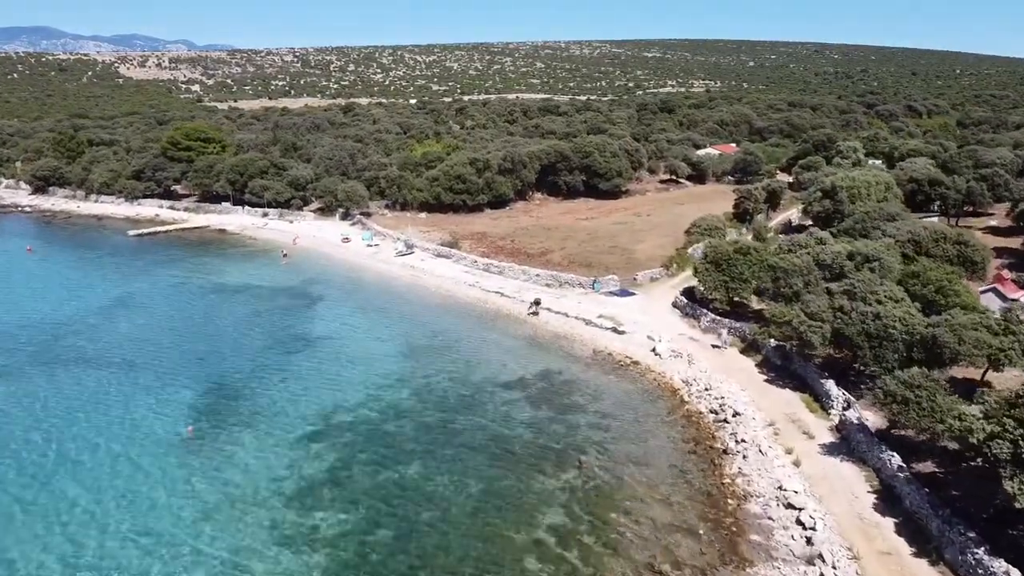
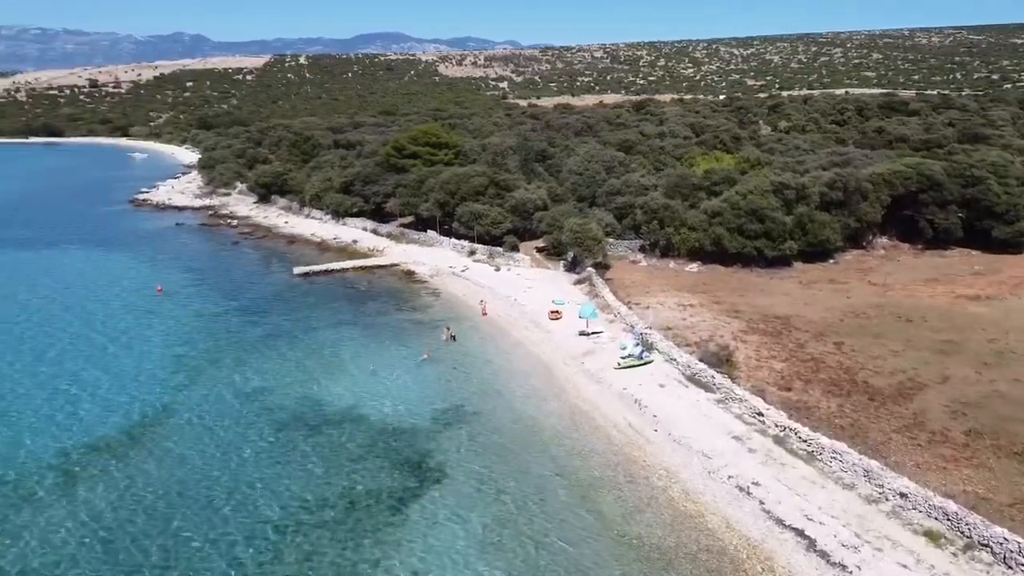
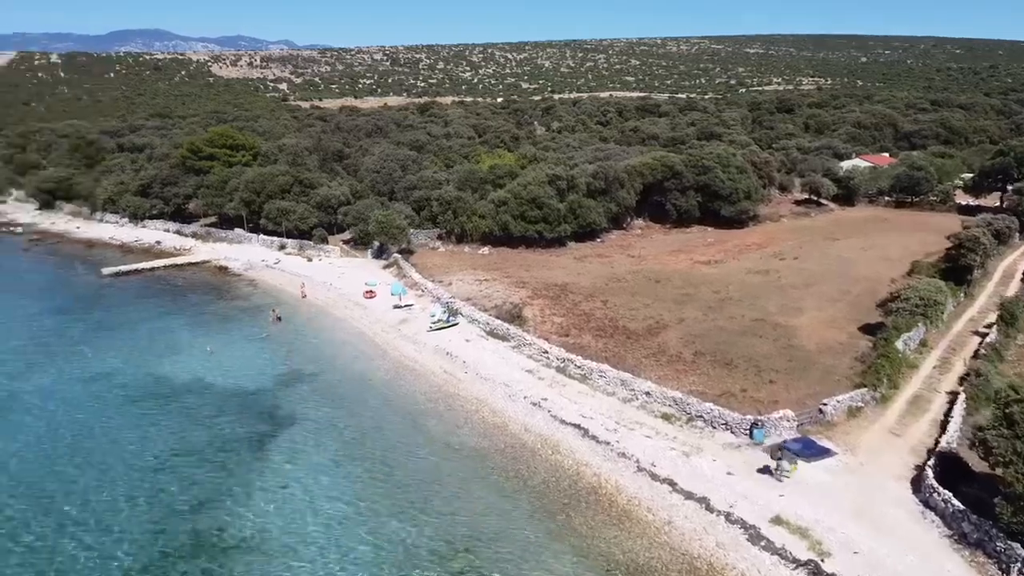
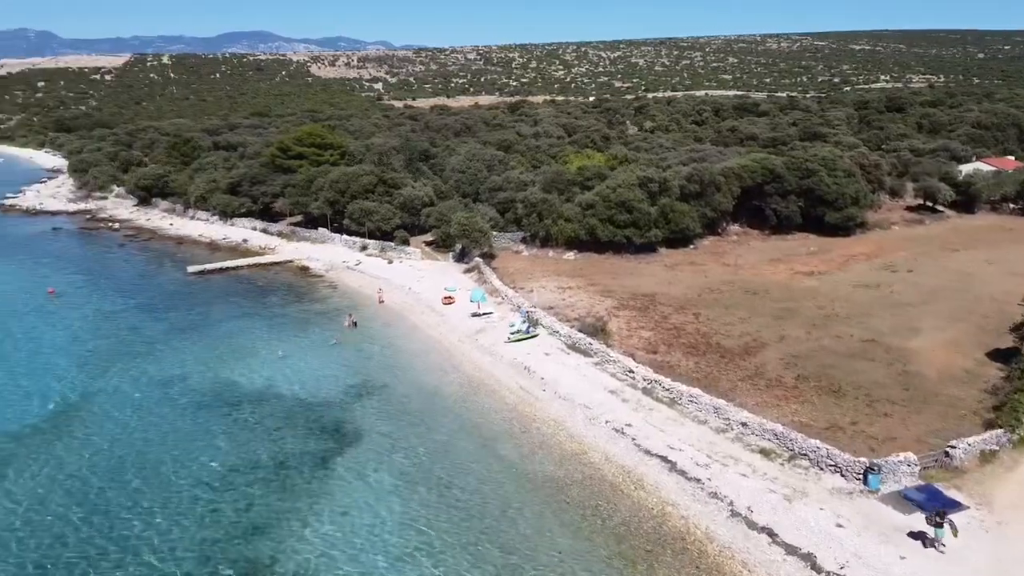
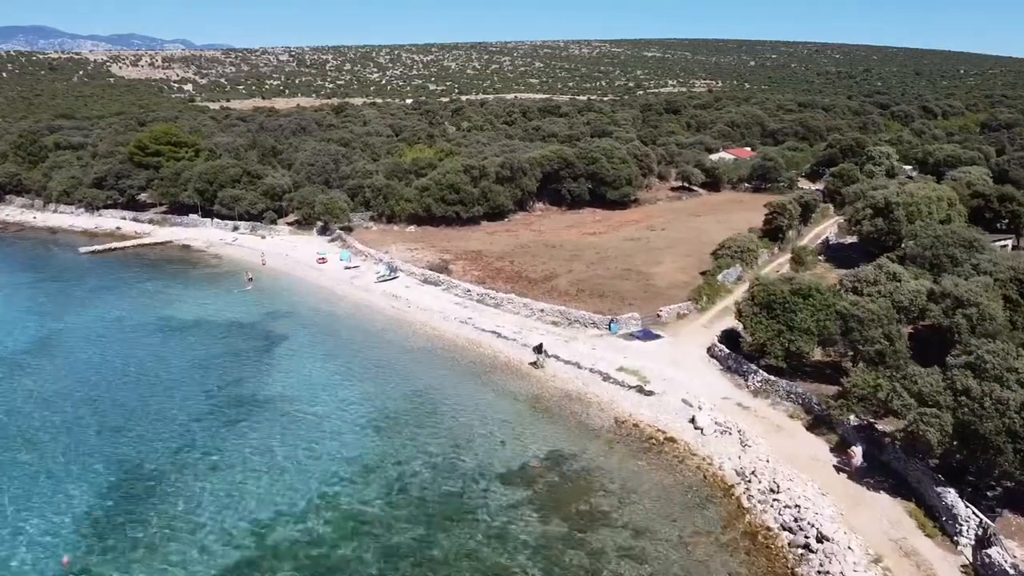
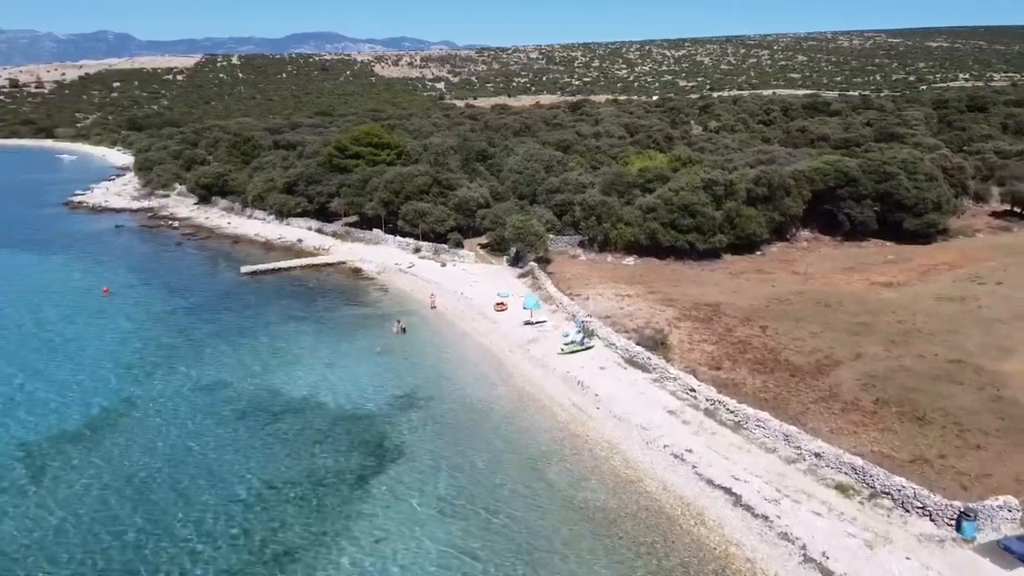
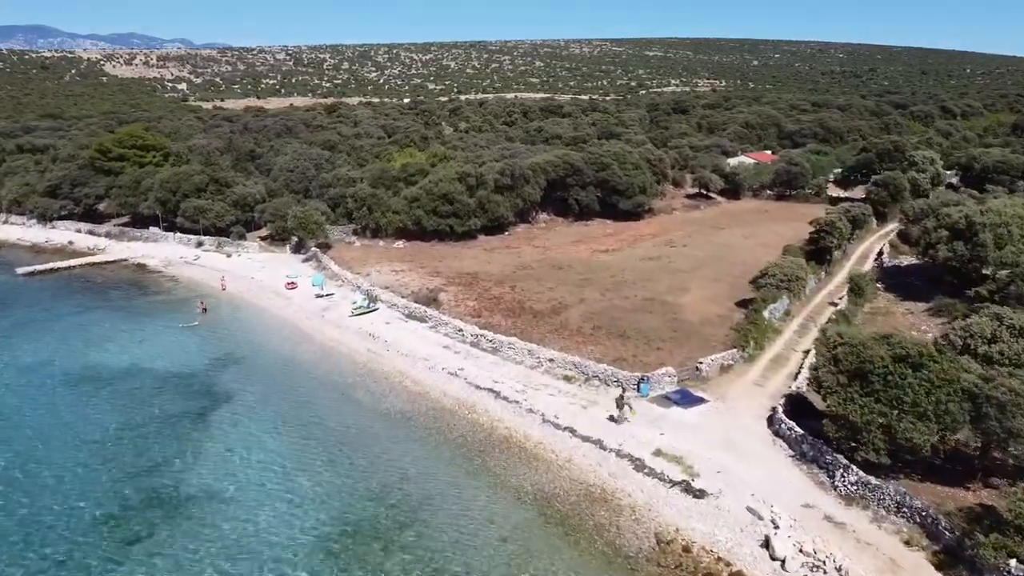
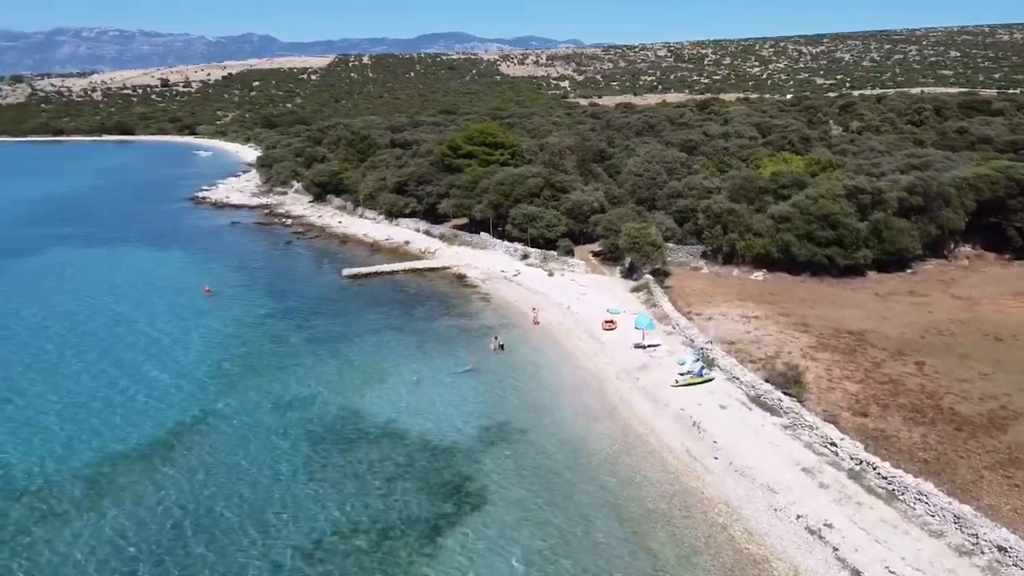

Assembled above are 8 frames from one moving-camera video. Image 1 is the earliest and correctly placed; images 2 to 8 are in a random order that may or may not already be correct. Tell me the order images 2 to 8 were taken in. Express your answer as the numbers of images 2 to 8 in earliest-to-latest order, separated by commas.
5, 7, 3, 4, 6, 2, 8
